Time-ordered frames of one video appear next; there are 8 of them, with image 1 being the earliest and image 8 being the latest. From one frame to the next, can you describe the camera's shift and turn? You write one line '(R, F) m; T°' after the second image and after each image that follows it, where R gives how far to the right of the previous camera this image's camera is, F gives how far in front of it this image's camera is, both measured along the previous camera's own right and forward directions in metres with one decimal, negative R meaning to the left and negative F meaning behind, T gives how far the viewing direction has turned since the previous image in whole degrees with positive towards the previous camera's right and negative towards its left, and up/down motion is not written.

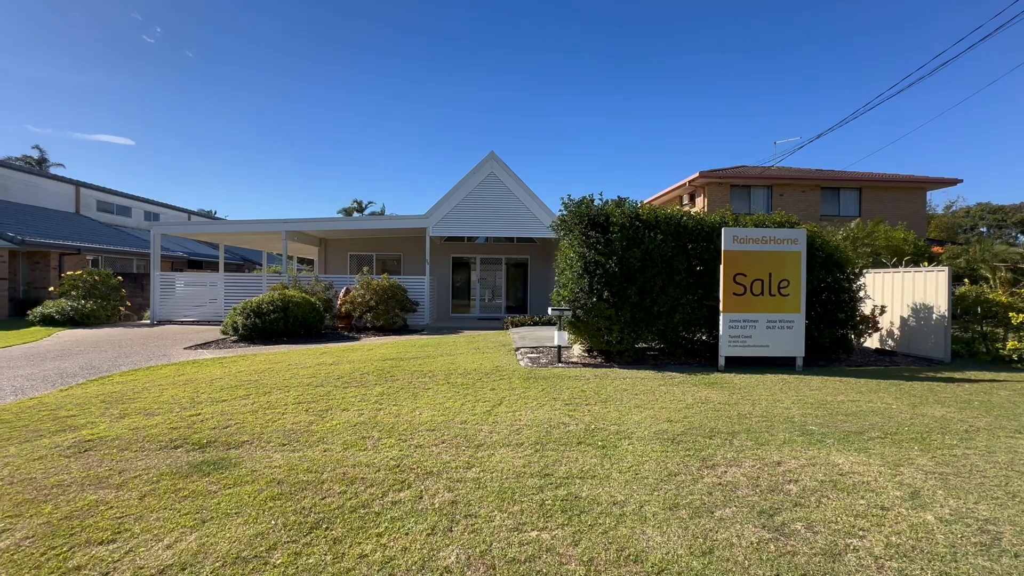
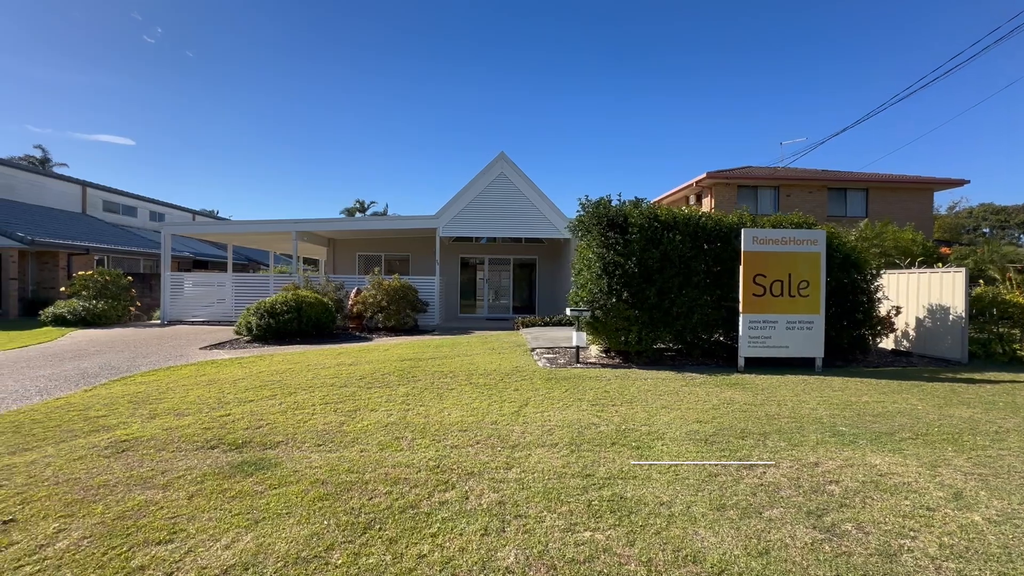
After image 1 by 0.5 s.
(-0.3, 0.0) m; 0°
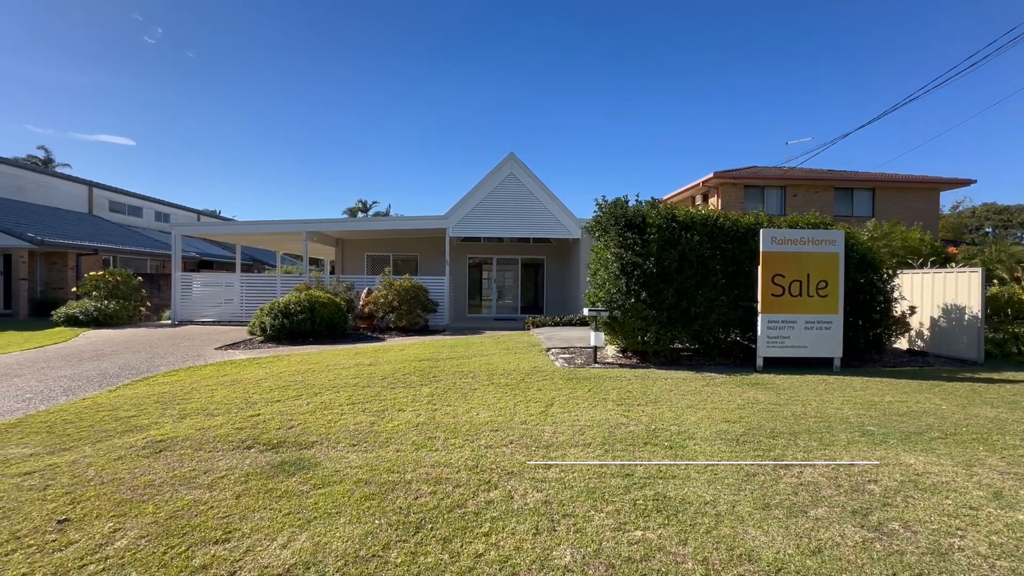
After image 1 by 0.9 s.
(-0.3, 0.0) m; 0°
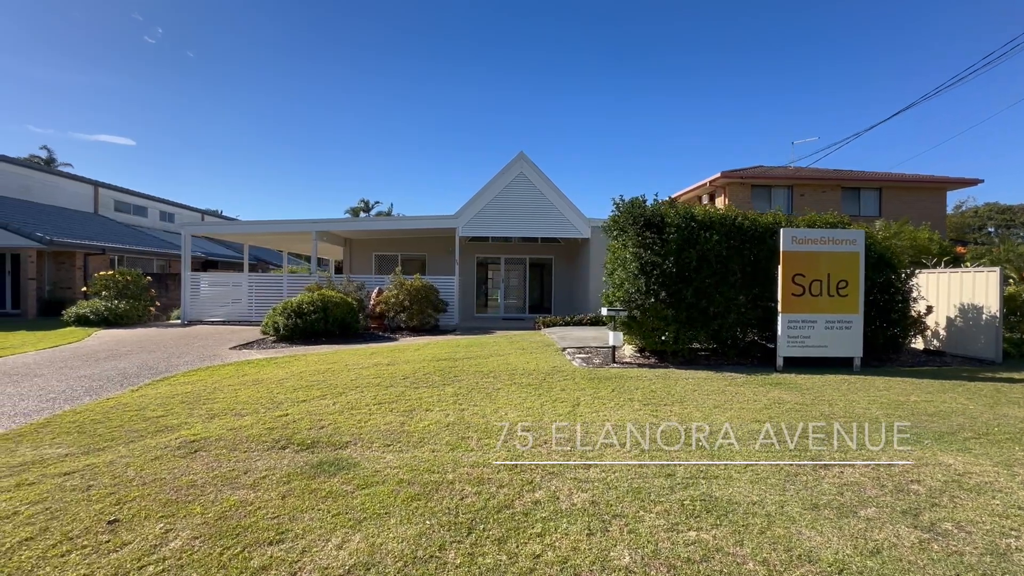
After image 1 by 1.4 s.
(-0.3, 0.0) m; 0°
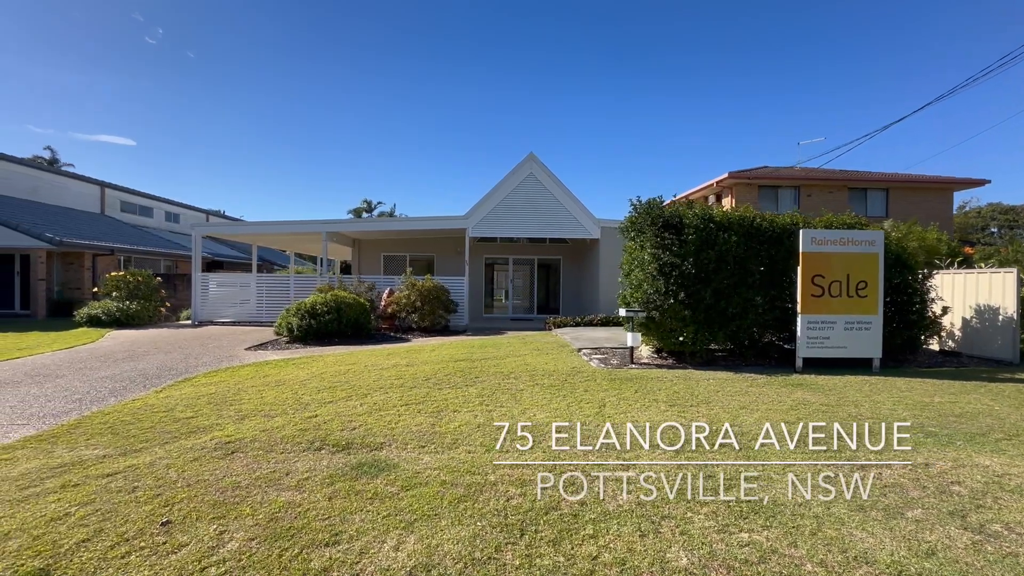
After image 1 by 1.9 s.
(-0.3, 0.0) m; 0°
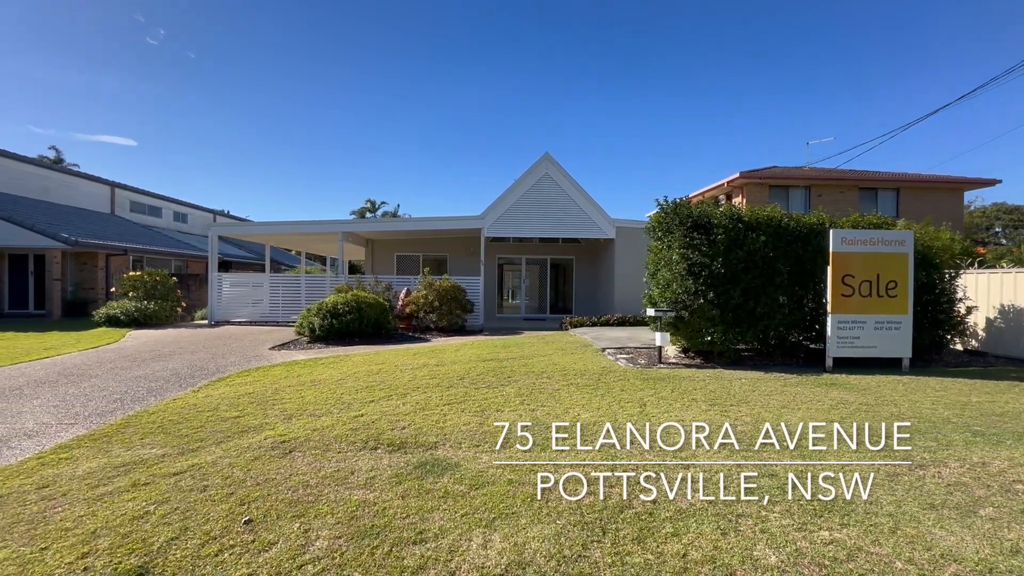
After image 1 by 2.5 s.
(-0.5, 0.0) m; 0°
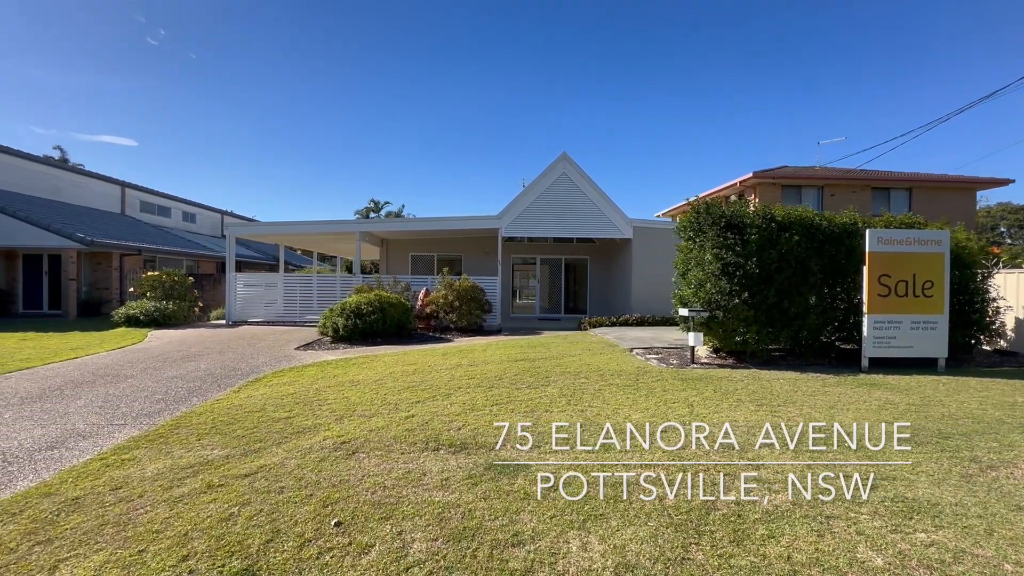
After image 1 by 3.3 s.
(-0.5, 0.0) m; 0°
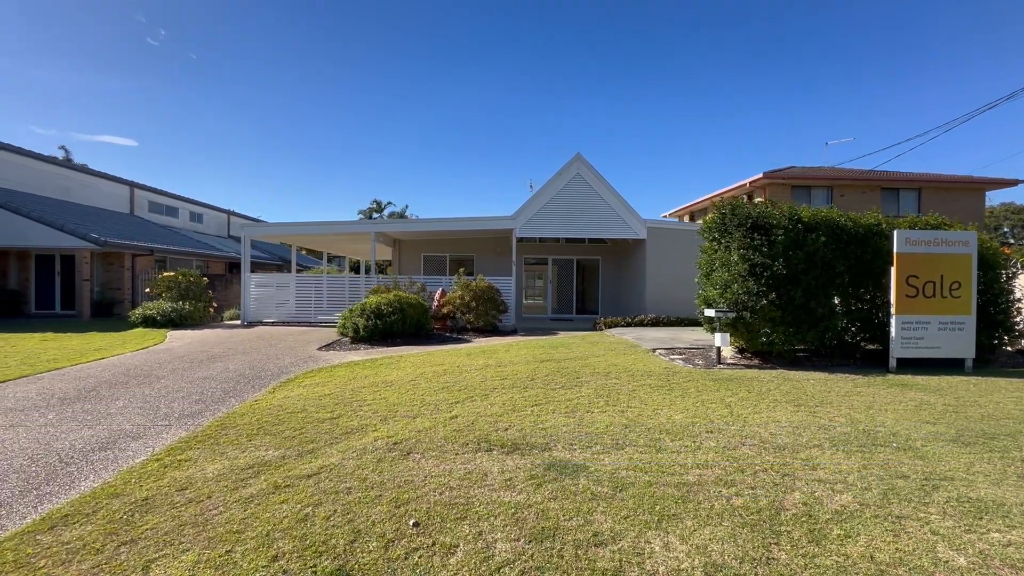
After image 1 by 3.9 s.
(-0.4, 0.0) m; 0°
